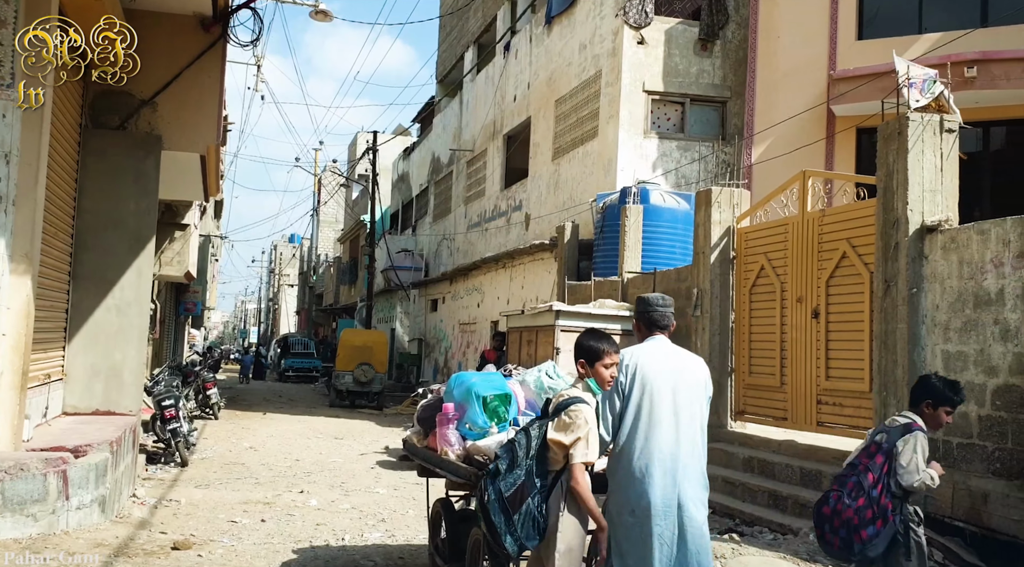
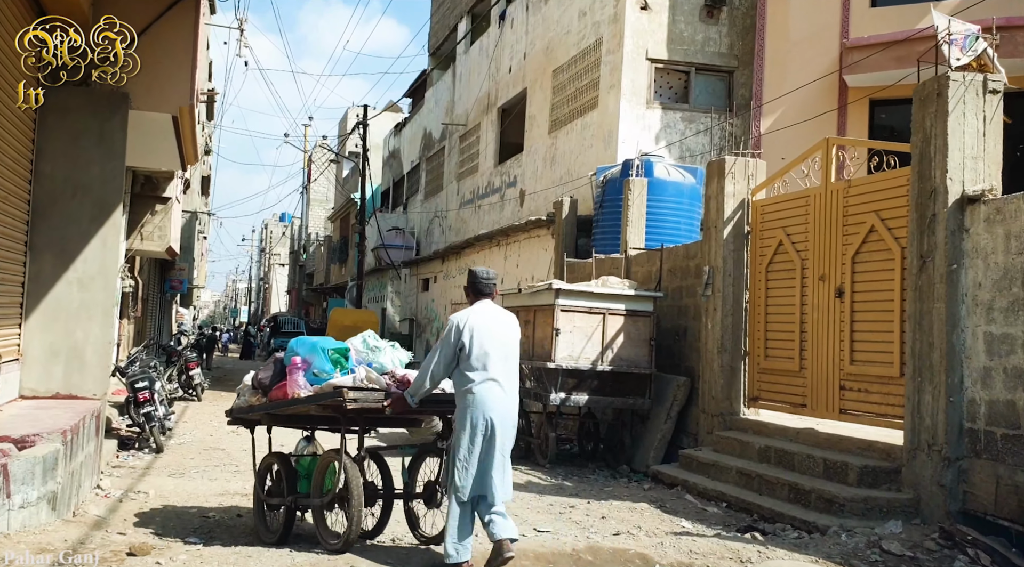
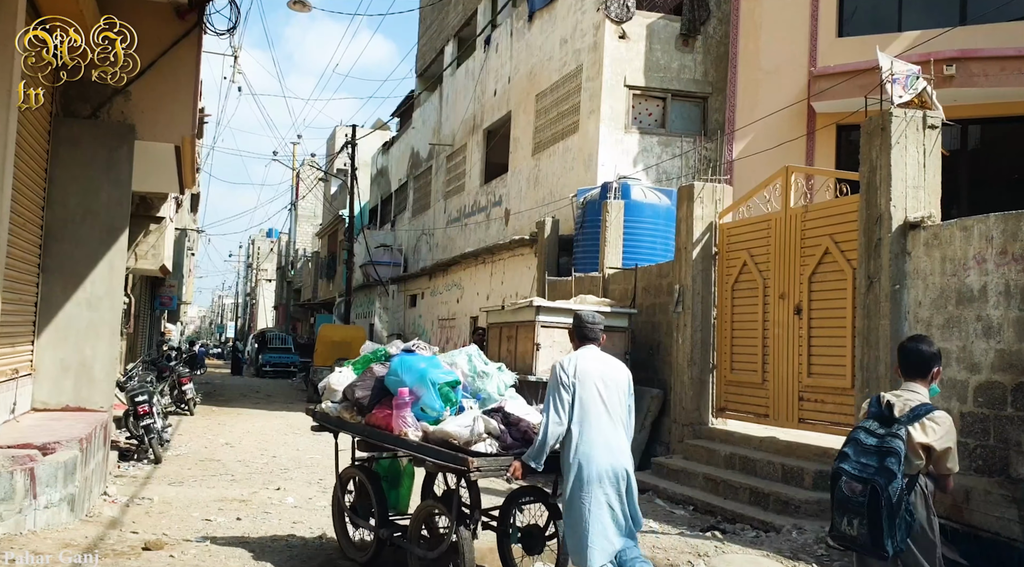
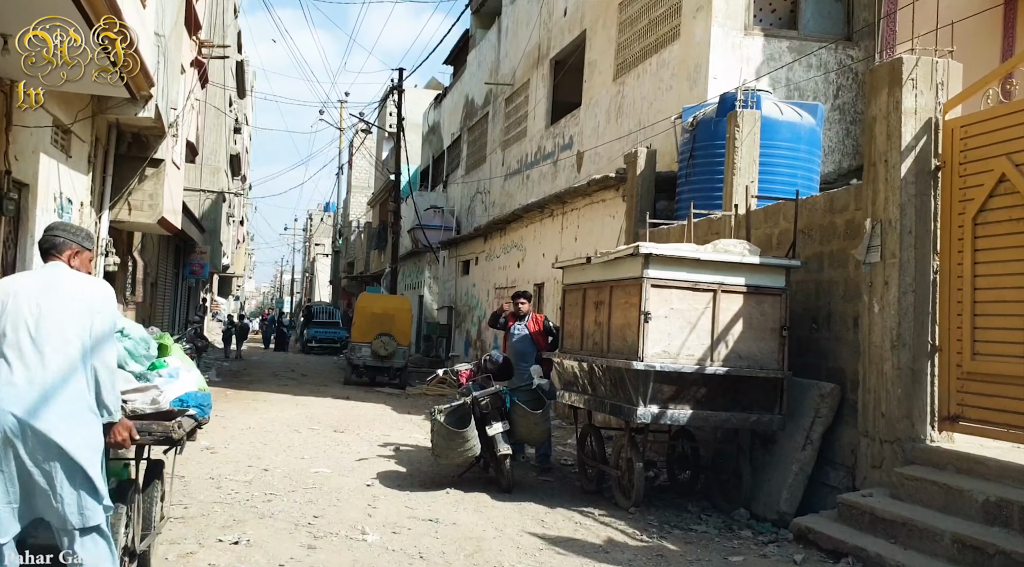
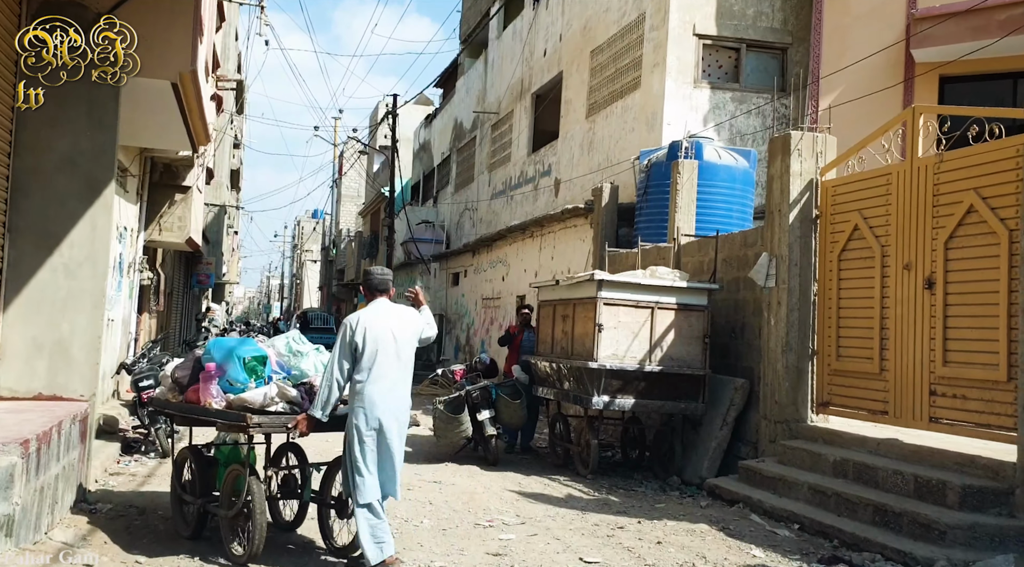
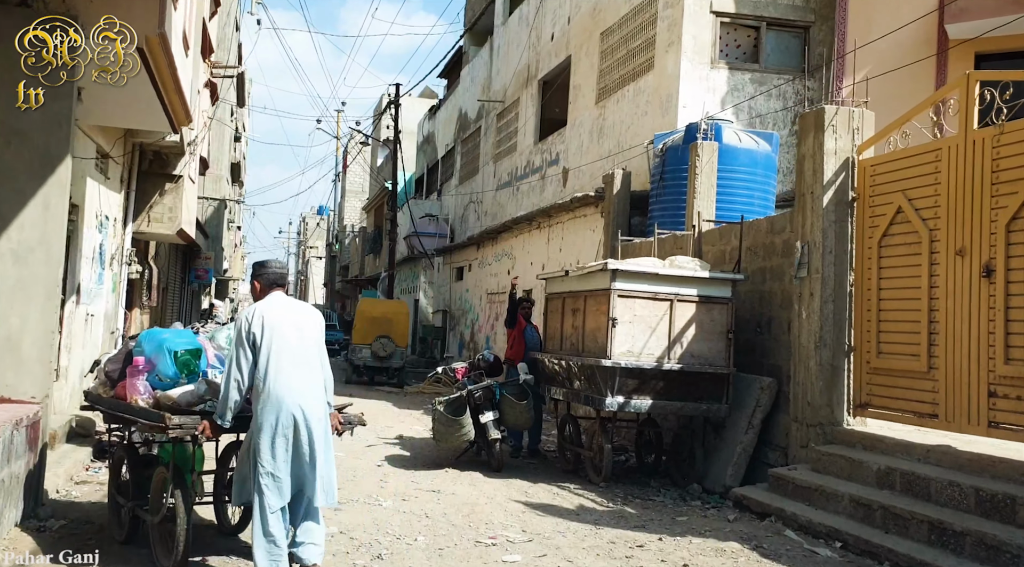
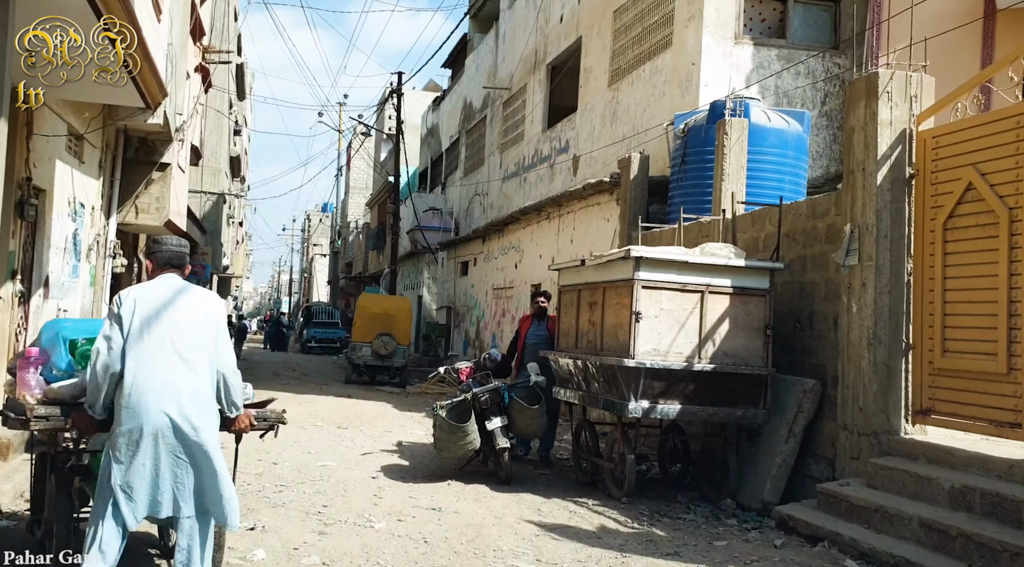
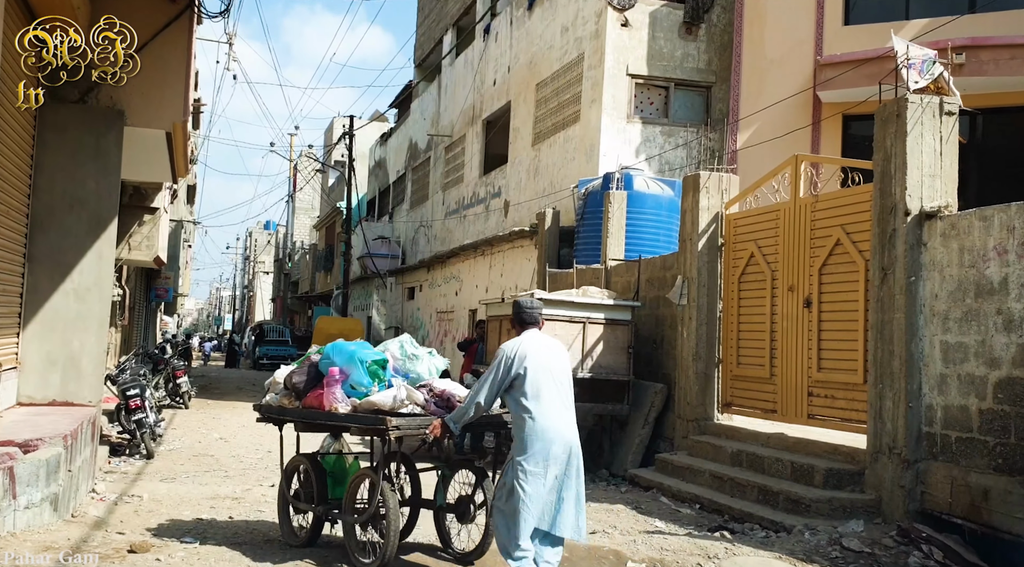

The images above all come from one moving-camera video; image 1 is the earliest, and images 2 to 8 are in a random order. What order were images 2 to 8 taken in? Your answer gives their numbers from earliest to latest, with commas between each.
3, 8, 2, 5, 6, 7, 4
